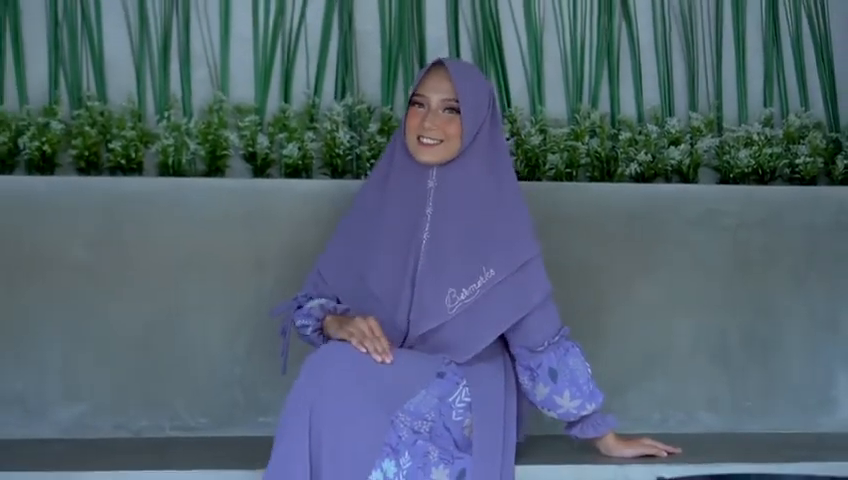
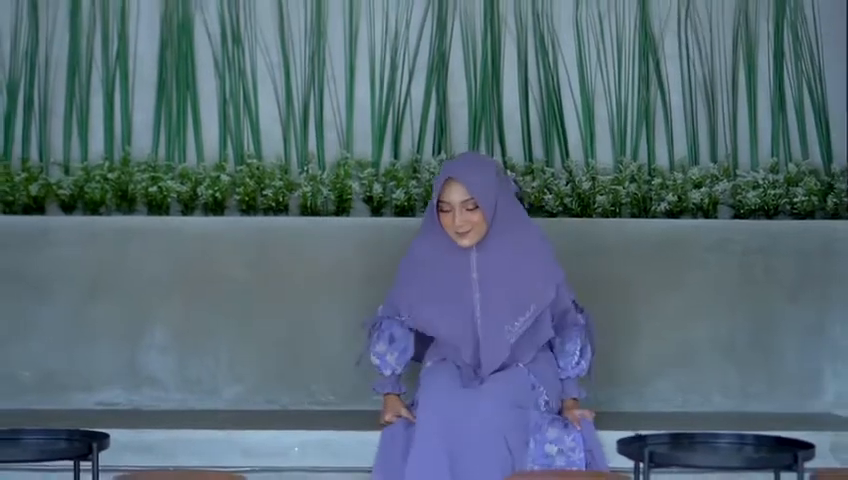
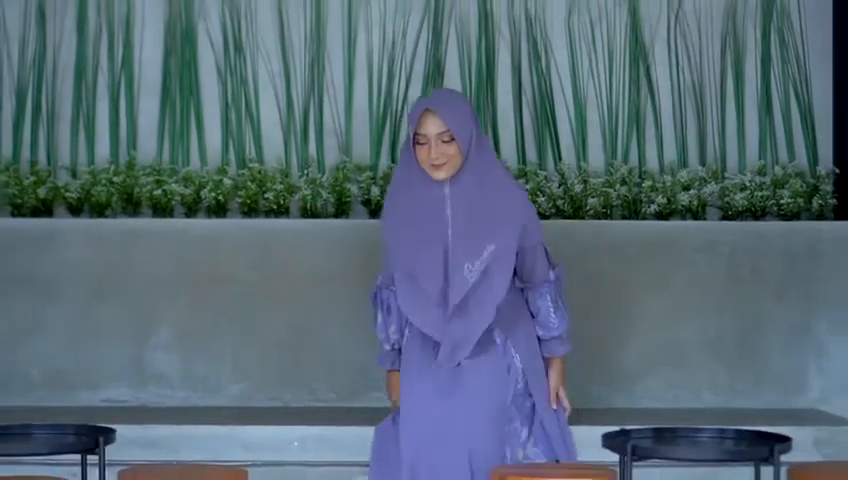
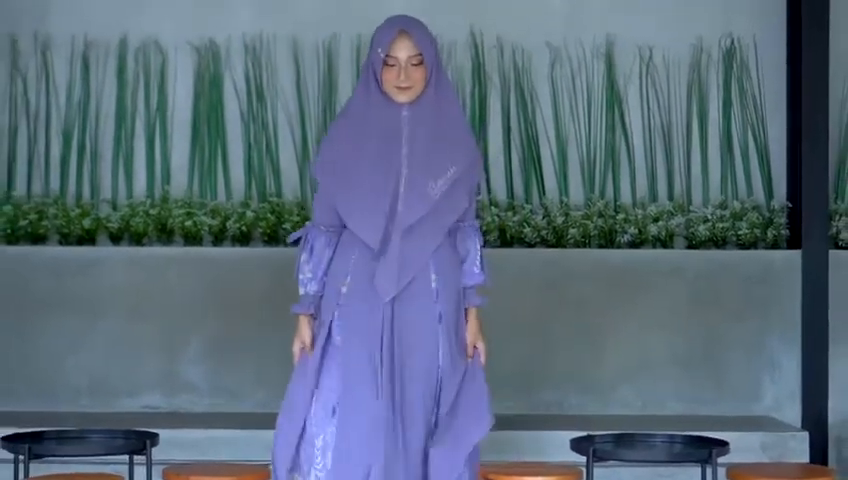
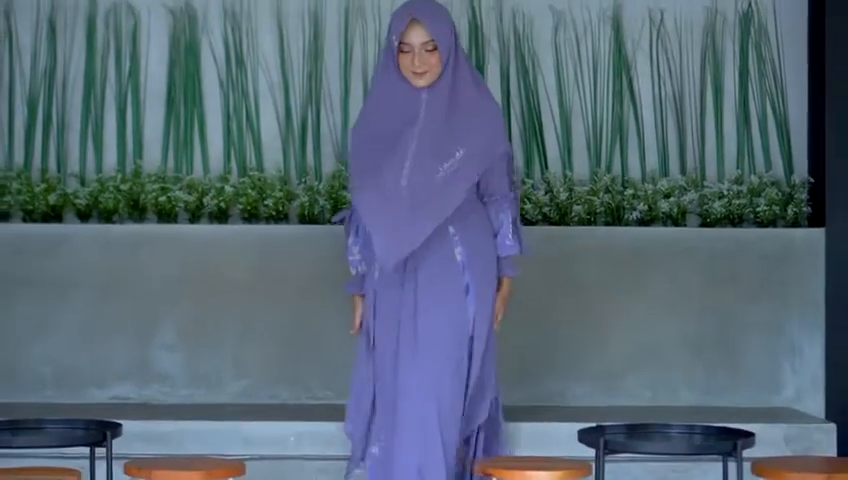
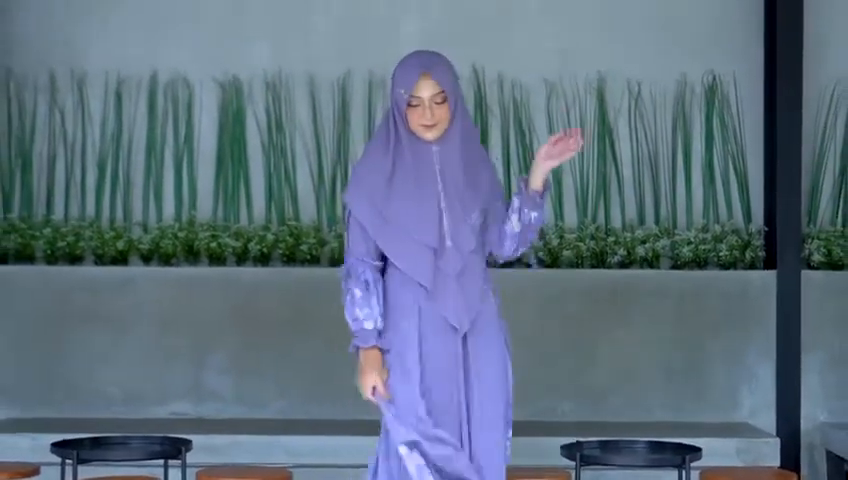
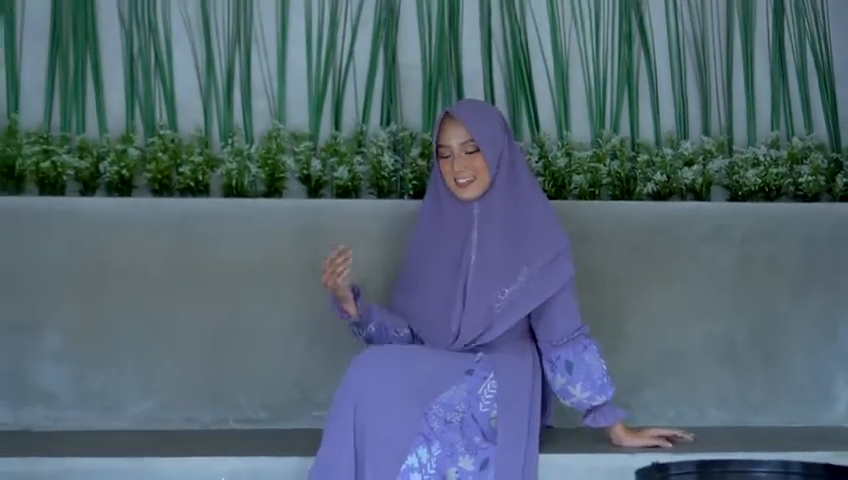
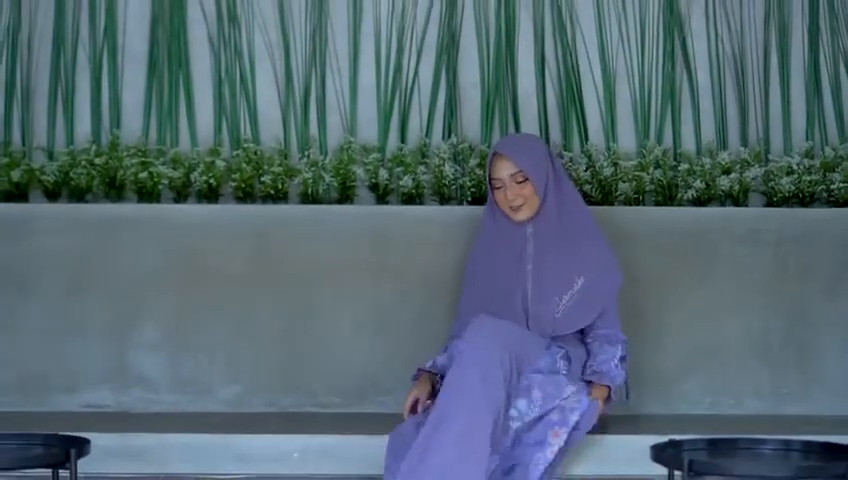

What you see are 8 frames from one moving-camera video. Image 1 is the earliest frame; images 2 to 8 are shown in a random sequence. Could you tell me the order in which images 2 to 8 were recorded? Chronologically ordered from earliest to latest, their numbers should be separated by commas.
7, 8, 2, 3, 5, 4, 6
